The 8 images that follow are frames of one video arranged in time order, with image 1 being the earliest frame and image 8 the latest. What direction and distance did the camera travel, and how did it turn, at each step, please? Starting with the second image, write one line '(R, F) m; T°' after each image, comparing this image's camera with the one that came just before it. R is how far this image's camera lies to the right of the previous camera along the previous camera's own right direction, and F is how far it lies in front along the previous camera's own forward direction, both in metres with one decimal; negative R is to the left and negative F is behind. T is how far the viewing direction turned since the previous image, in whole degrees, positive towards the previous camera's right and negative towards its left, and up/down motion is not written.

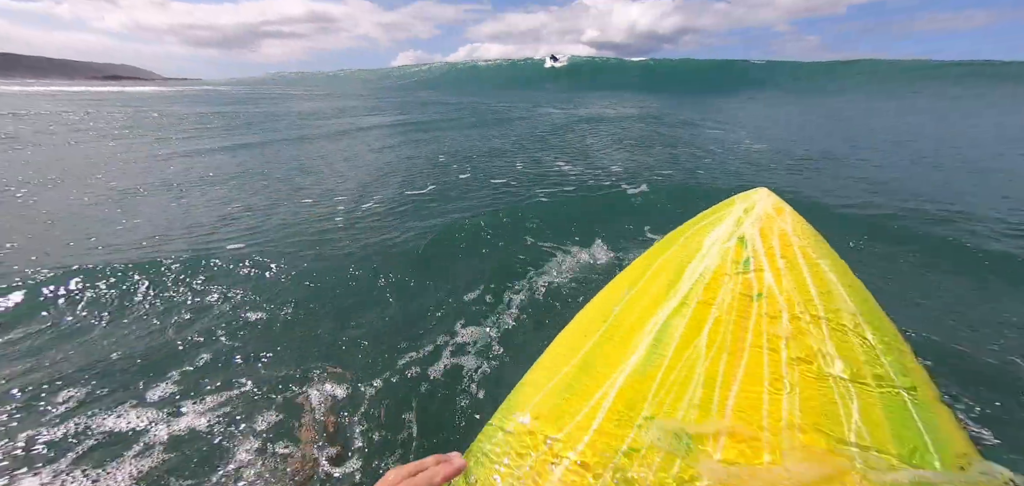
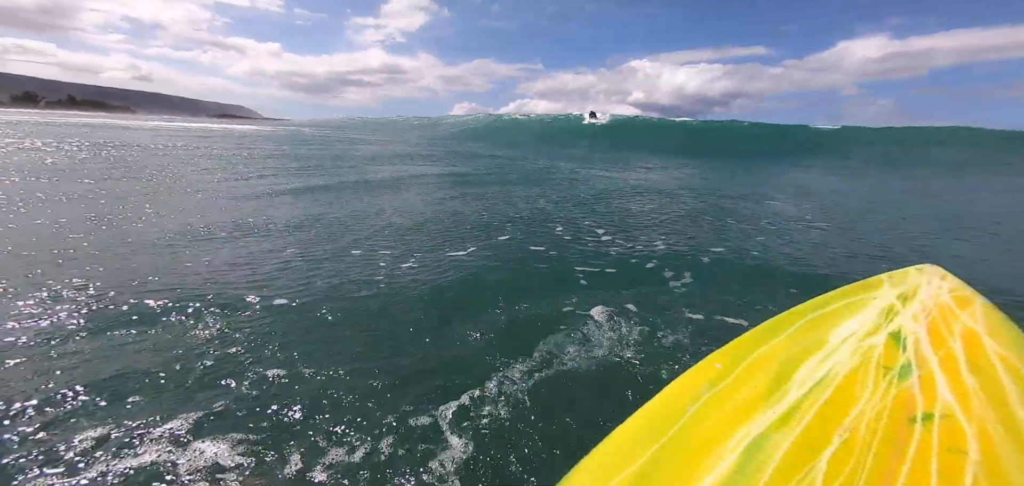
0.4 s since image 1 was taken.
(+0.9, -0.6) m; -8°
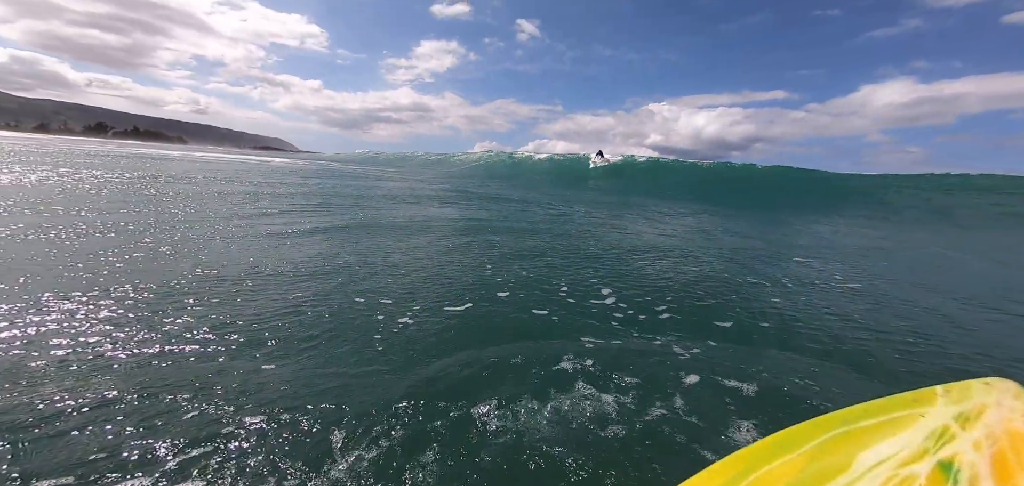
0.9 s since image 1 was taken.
(+0.8, -0.1) m; -5°
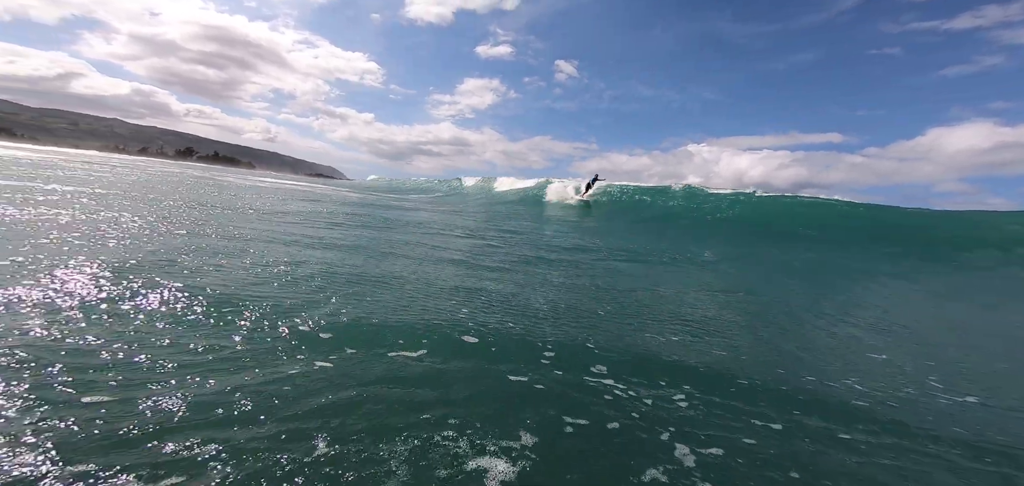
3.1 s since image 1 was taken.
(+1.1, +0.1) m; -8°
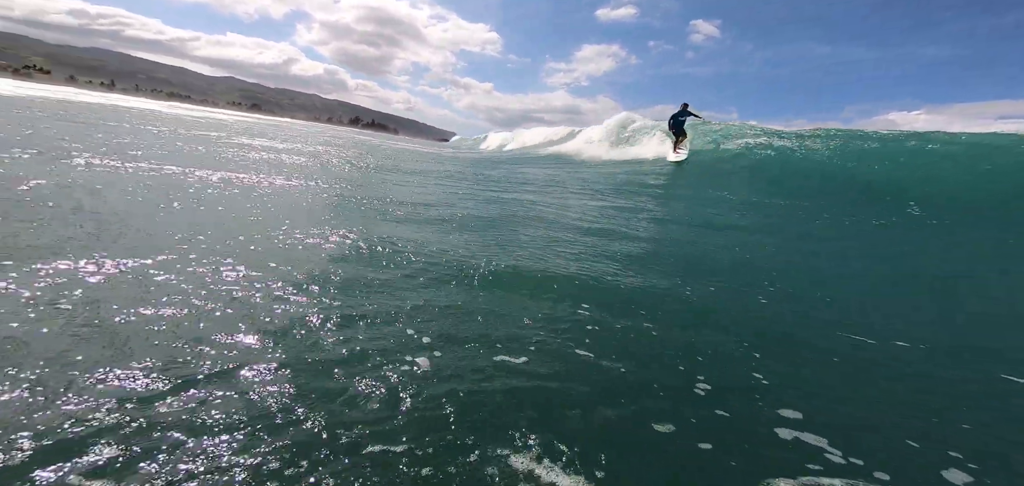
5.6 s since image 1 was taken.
(+1.9, +0.2) m; -20°
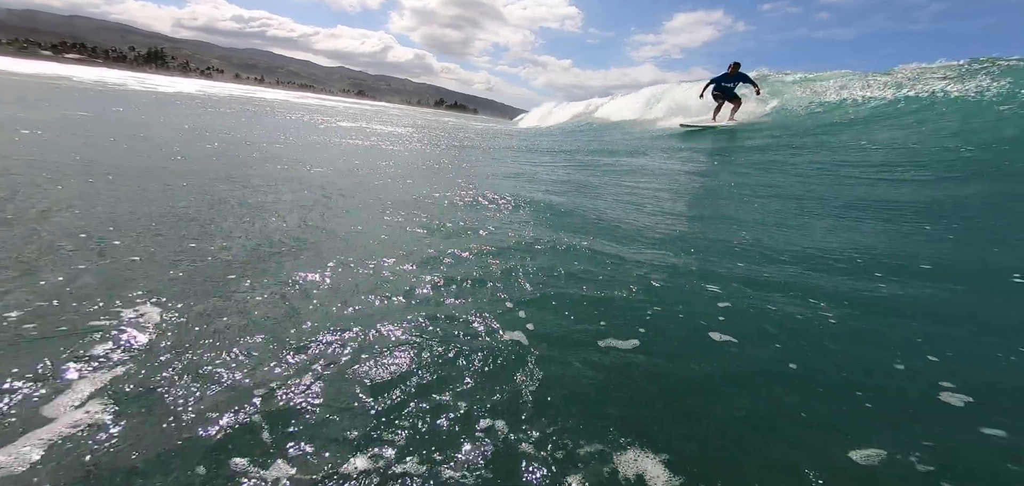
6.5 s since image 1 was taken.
(-0.5, -0.4) m; -8°
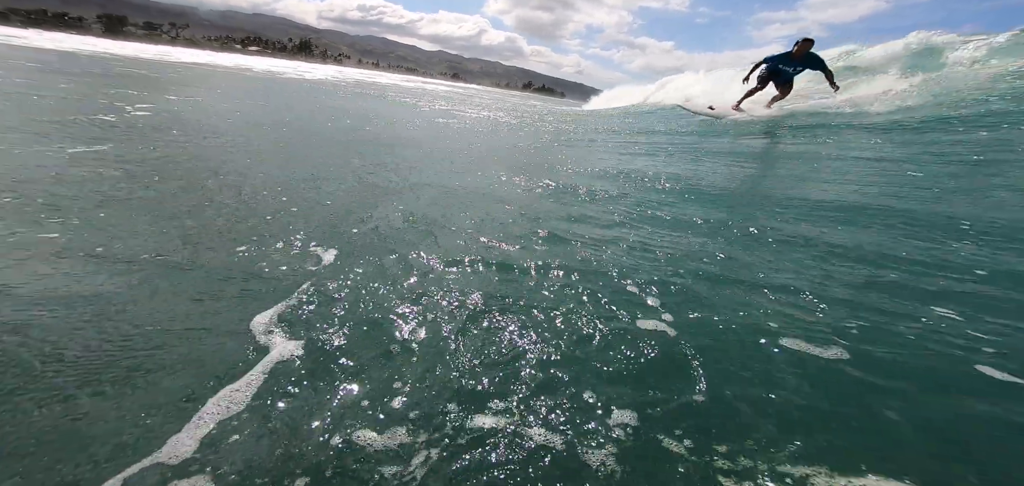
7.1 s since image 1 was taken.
(-0.5, -0.2) m; -9°
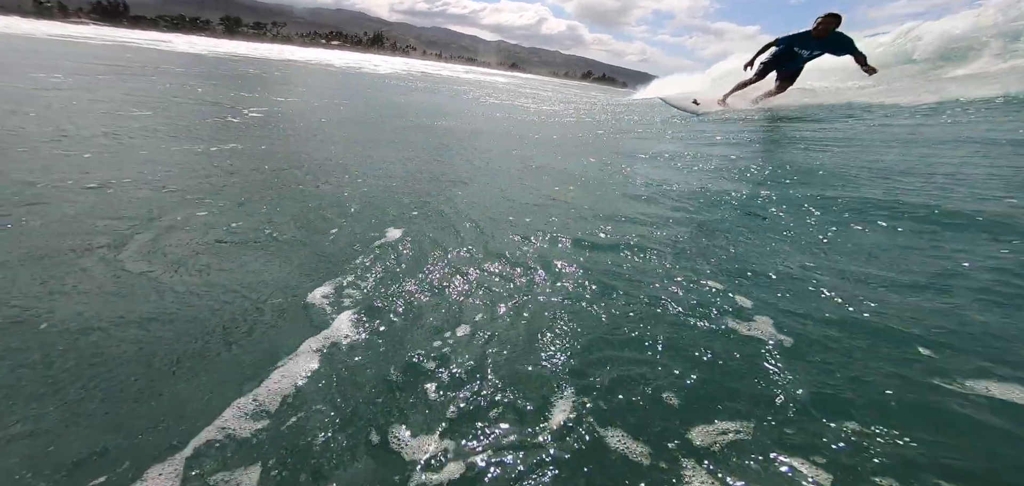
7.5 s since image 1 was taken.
(-0.3, +0.1) m; -6°
